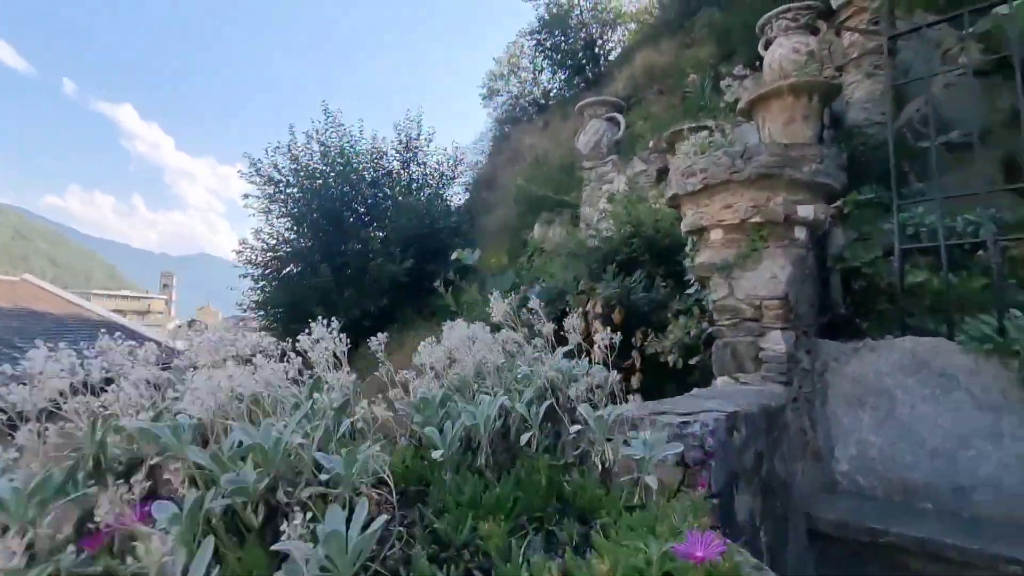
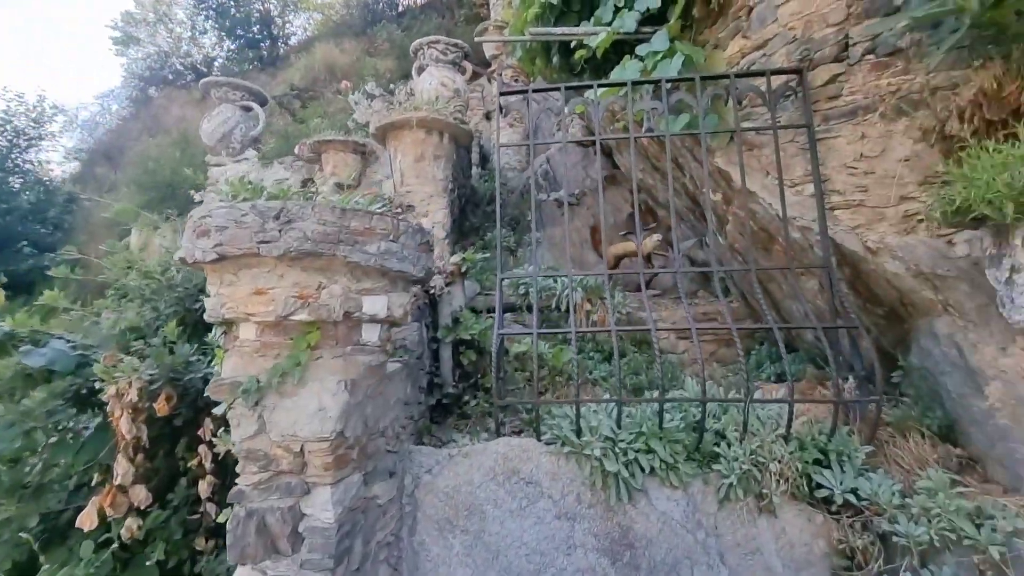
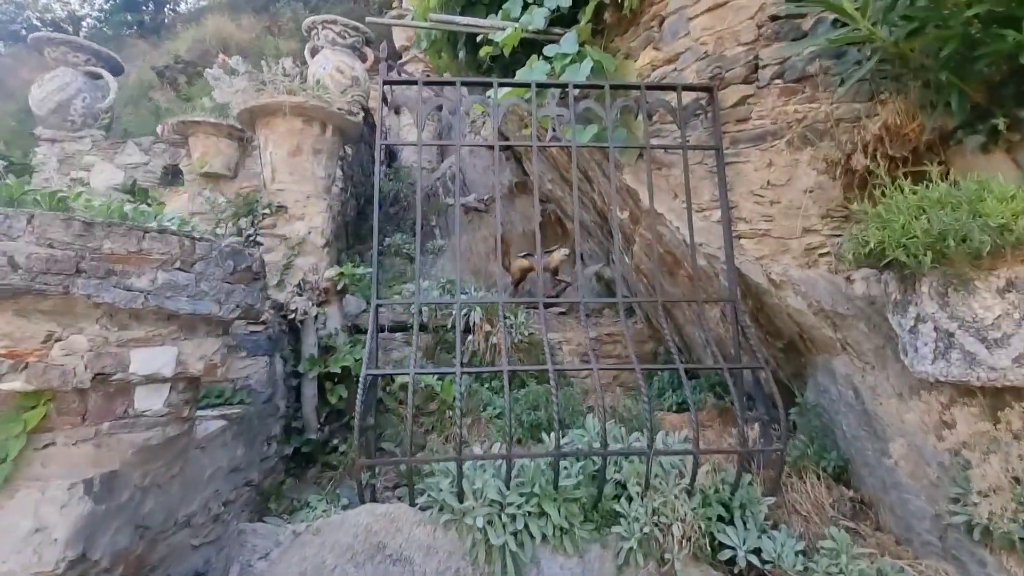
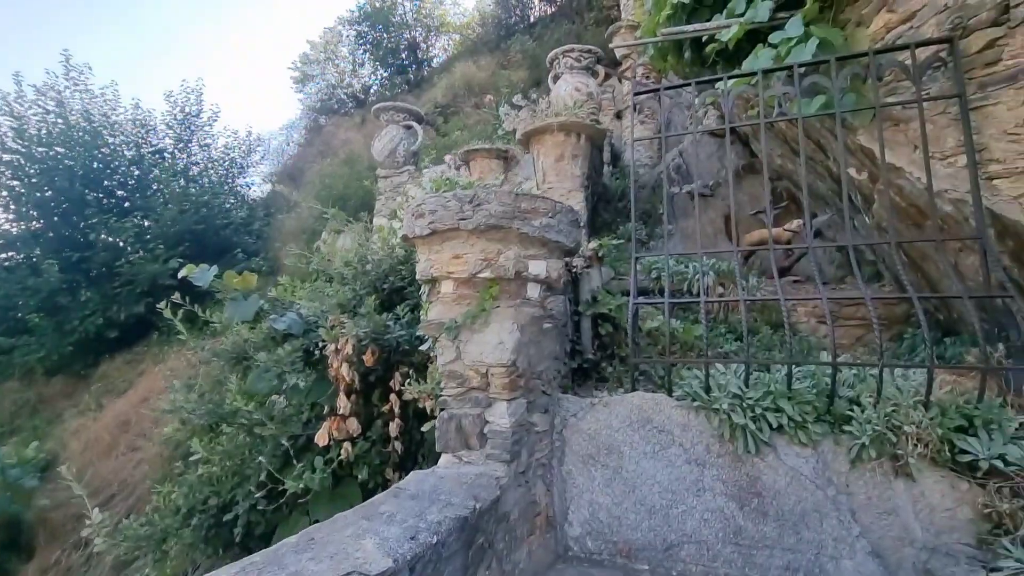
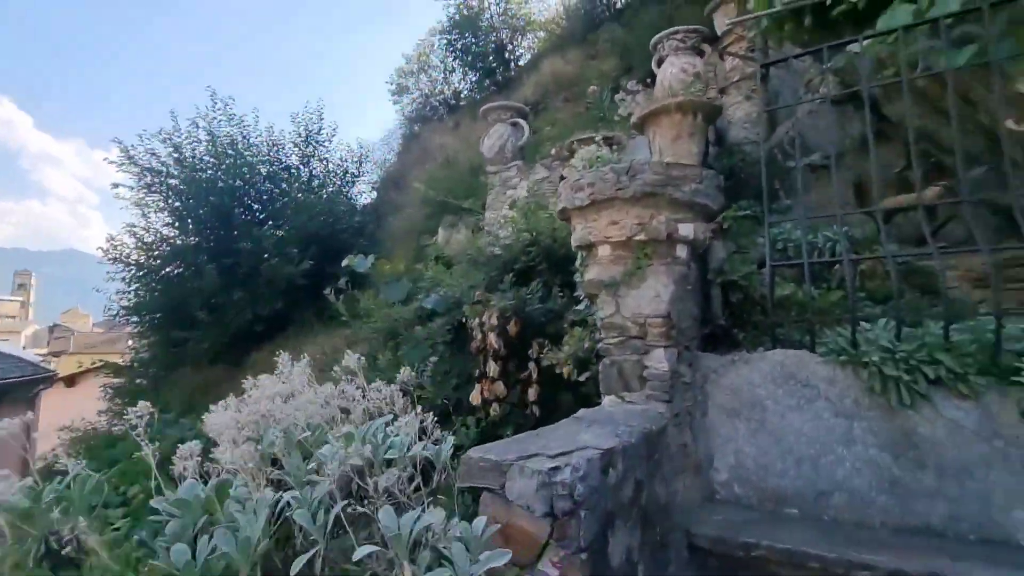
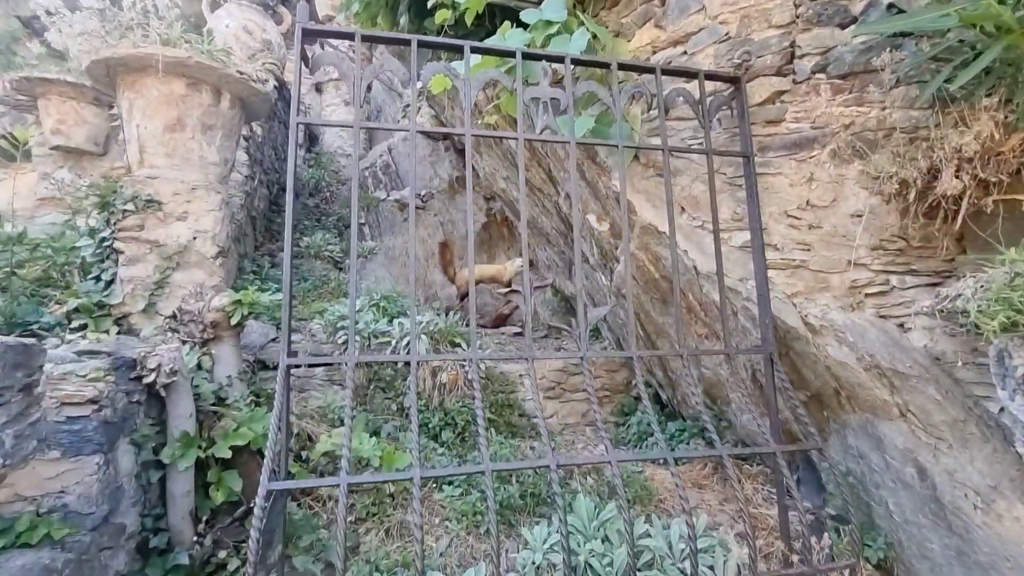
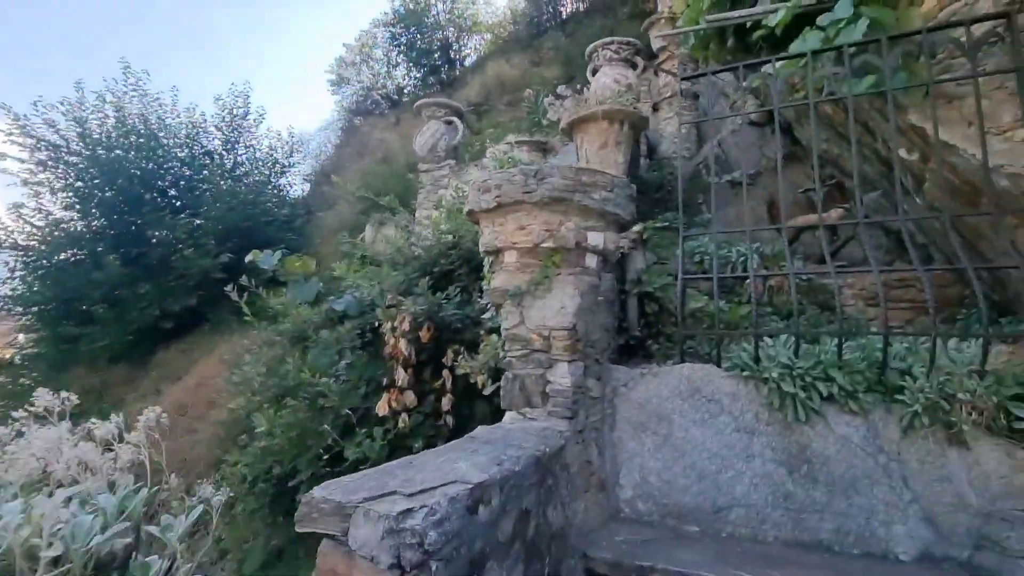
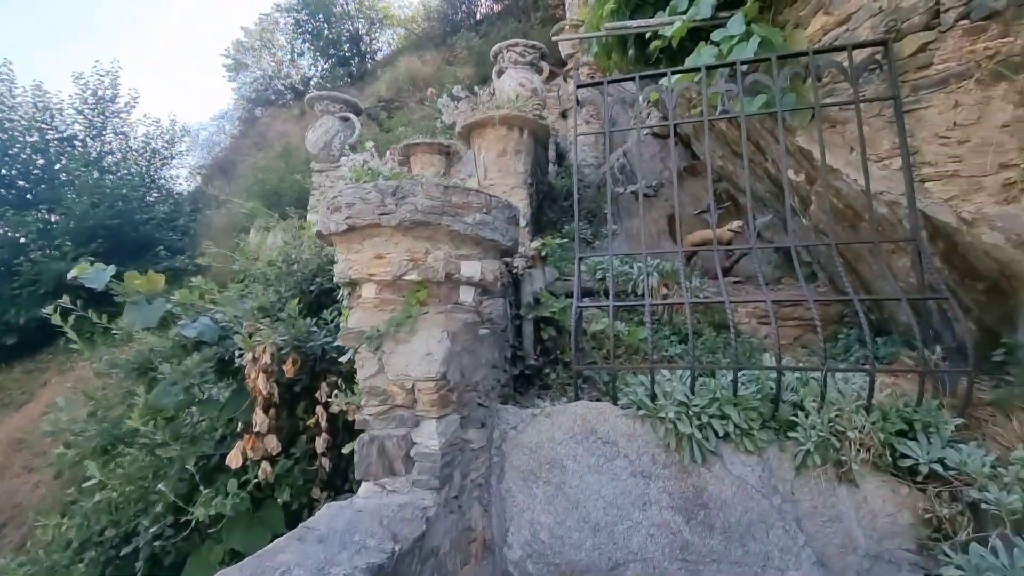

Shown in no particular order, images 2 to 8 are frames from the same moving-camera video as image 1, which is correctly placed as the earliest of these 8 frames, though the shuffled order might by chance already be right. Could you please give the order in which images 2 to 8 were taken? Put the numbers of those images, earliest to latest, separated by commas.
5, 7, 4, 8, 2, 3, 6
